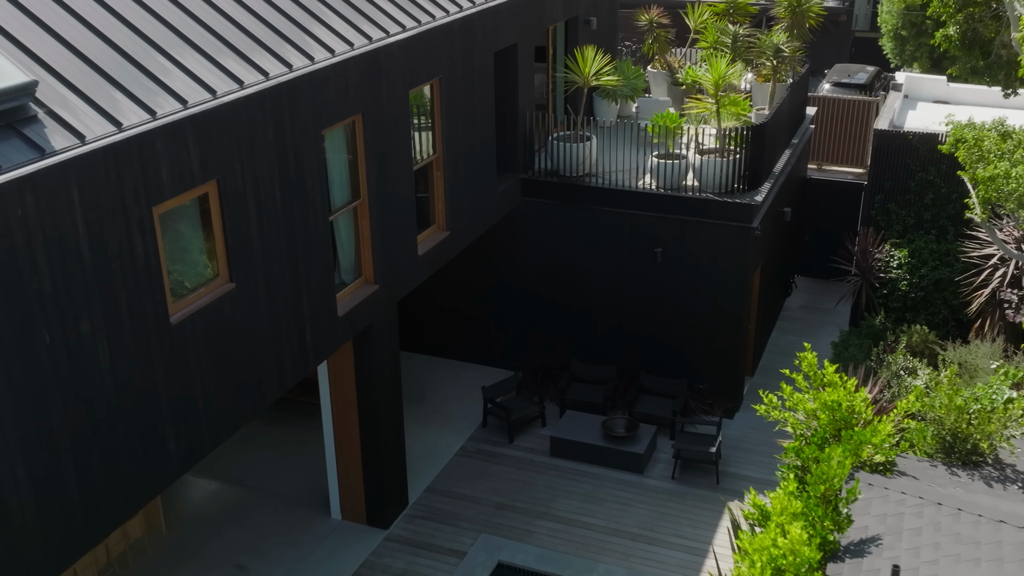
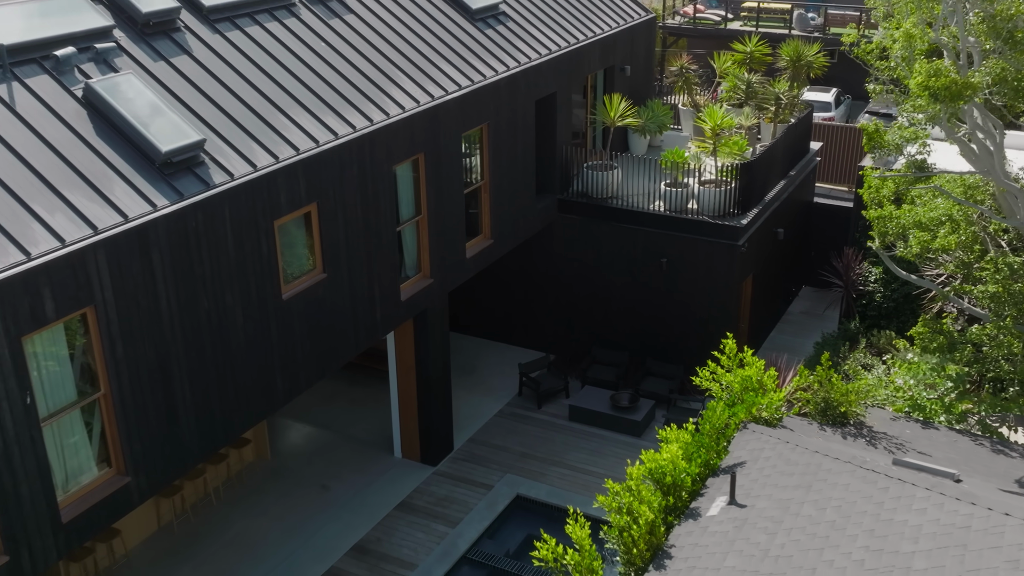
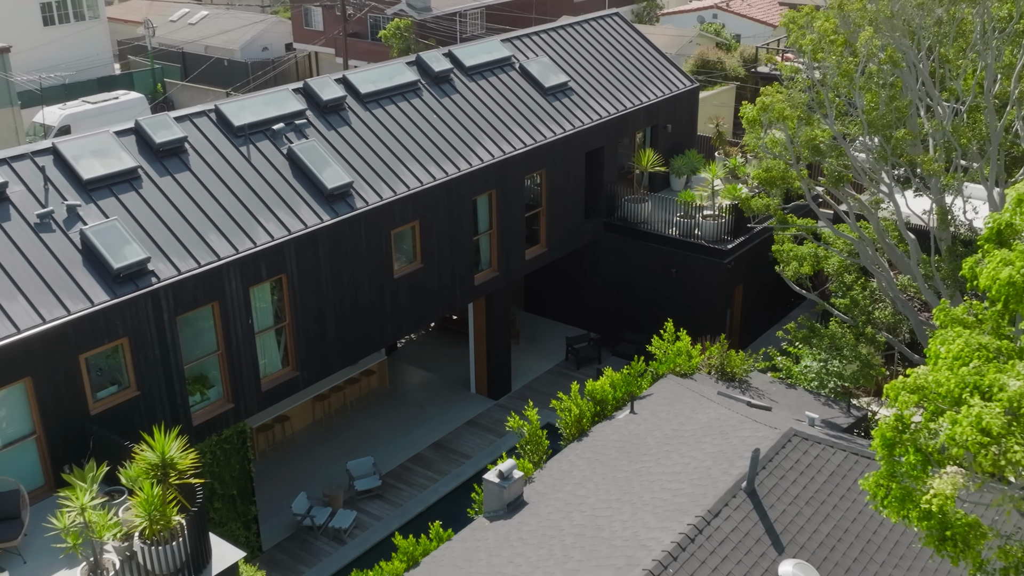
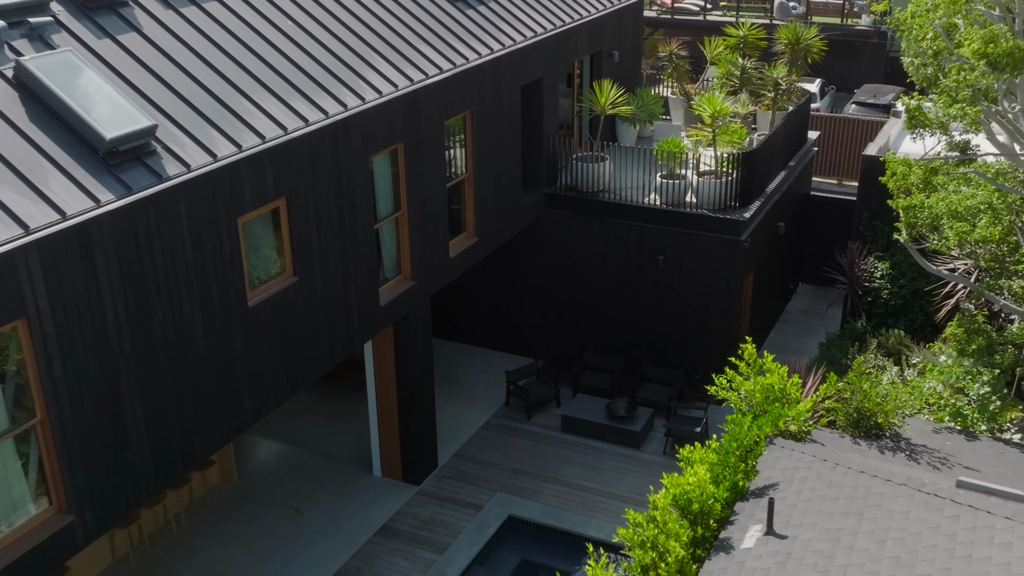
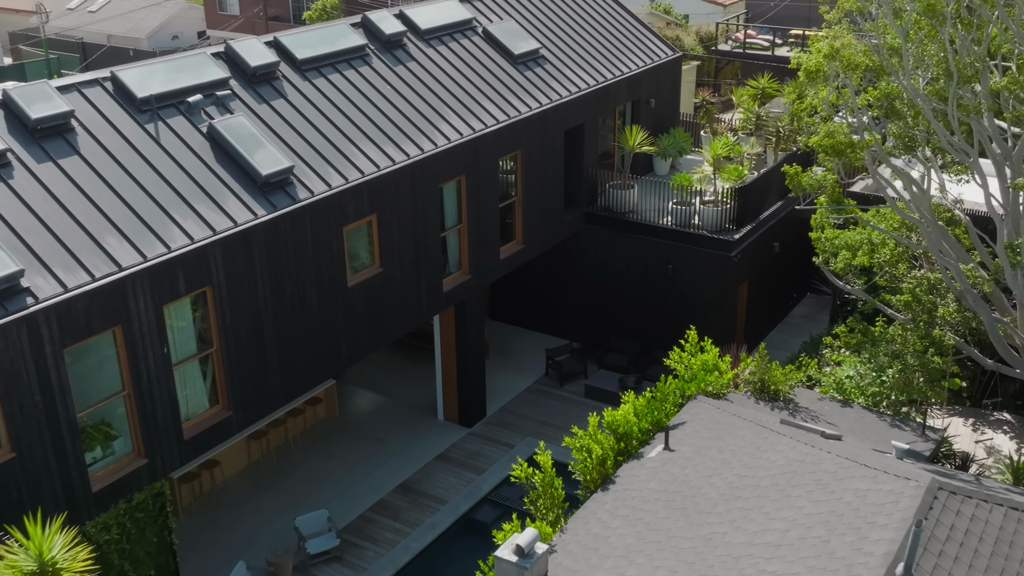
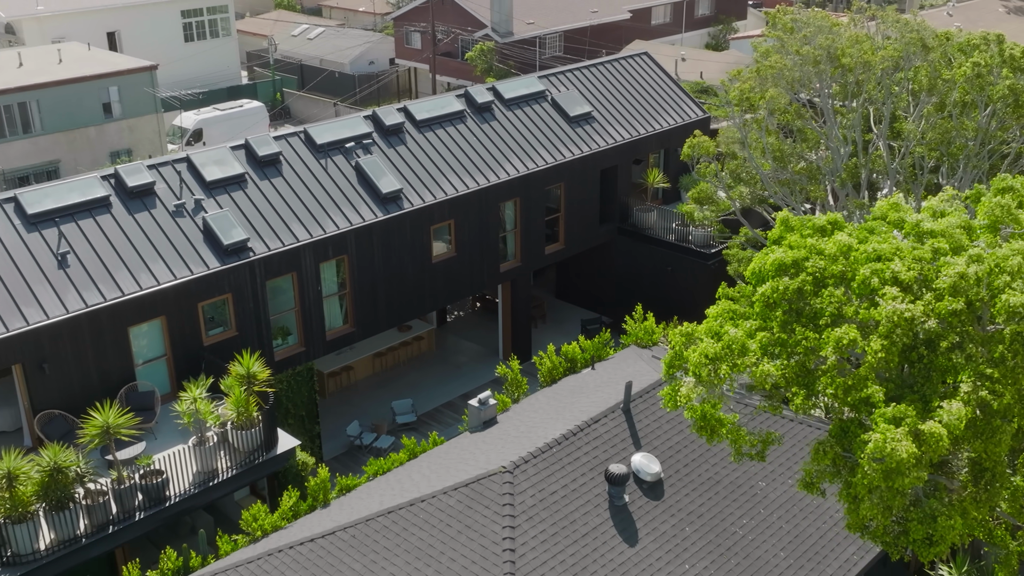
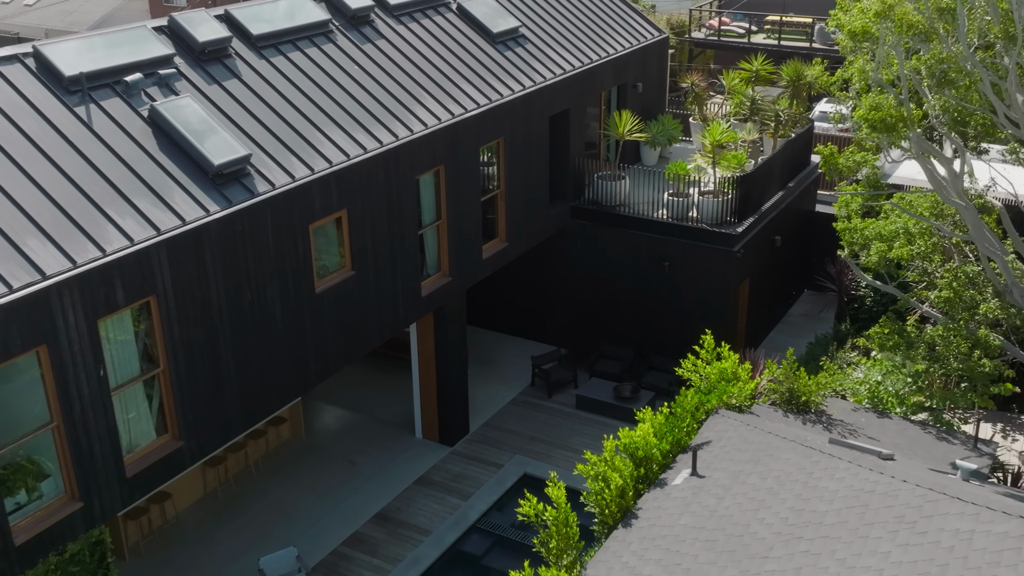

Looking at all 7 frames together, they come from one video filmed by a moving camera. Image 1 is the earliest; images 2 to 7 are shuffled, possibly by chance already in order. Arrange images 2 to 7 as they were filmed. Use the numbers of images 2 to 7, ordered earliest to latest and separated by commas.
4, 2, 7, 5, 3, 6
